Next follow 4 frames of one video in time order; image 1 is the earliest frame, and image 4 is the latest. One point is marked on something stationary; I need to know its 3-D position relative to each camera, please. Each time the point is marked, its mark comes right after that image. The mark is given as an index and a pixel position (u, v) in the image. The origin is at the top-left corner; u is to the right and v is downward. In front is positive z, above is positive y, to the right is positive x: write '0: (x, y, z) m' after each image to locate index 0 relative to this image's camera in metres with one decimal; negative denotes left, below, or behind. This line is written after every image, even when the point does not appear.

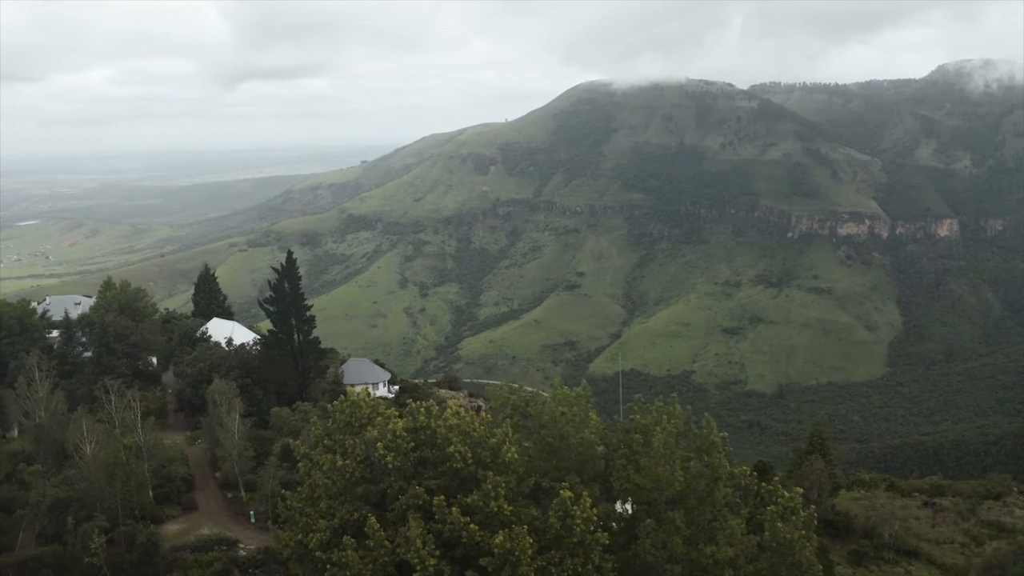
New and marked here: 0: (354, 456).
0: (-3.4, -3.2, +14.4) m
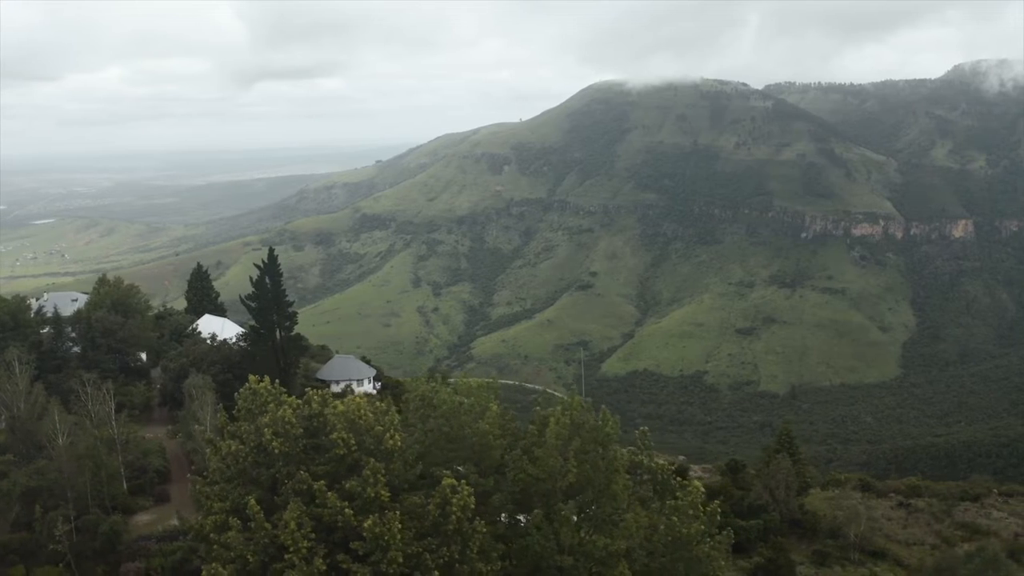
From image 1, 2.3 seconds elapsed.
0: (-5.2, -3.0, +14.3) m
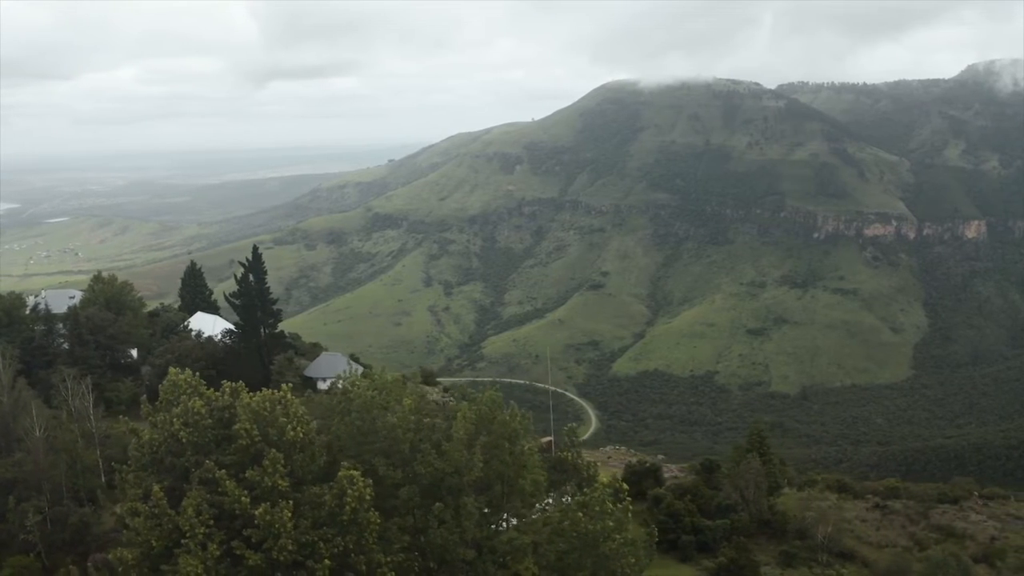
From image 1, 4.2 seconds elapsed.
0: (-6.9, -2.9, +14.2) m
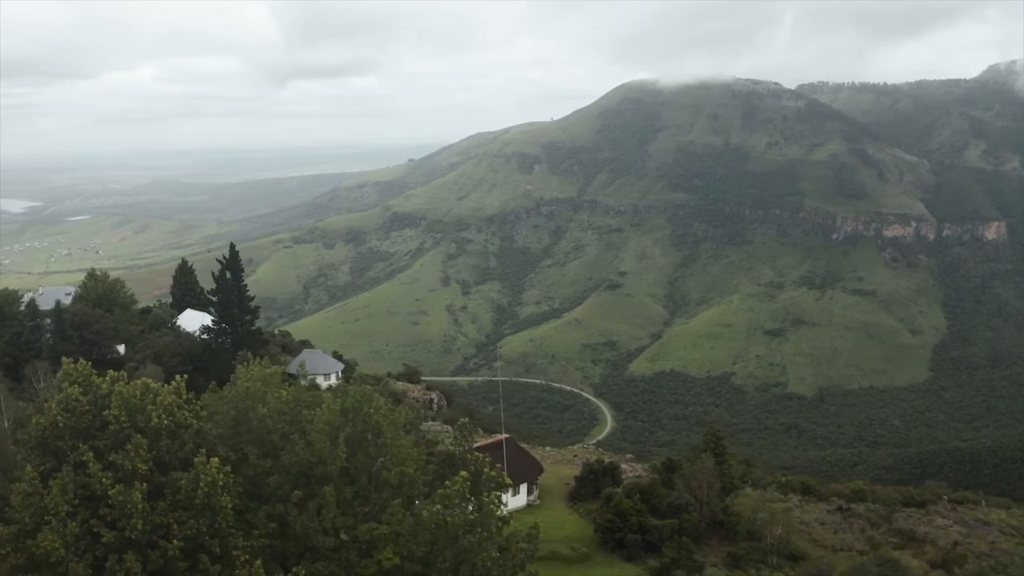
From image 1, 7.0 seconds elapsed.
0: (-9.3, -2.7, +14.3) m
